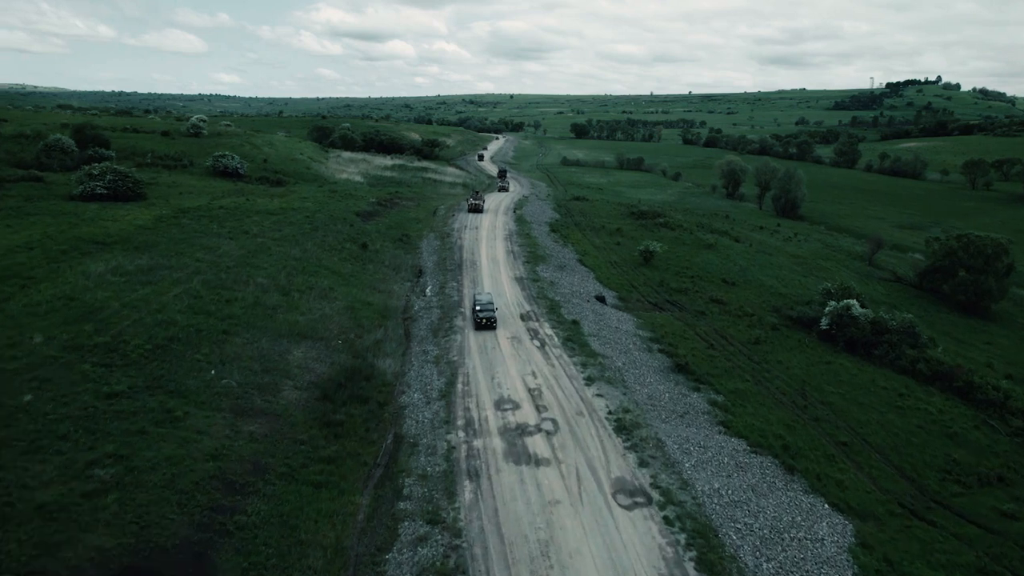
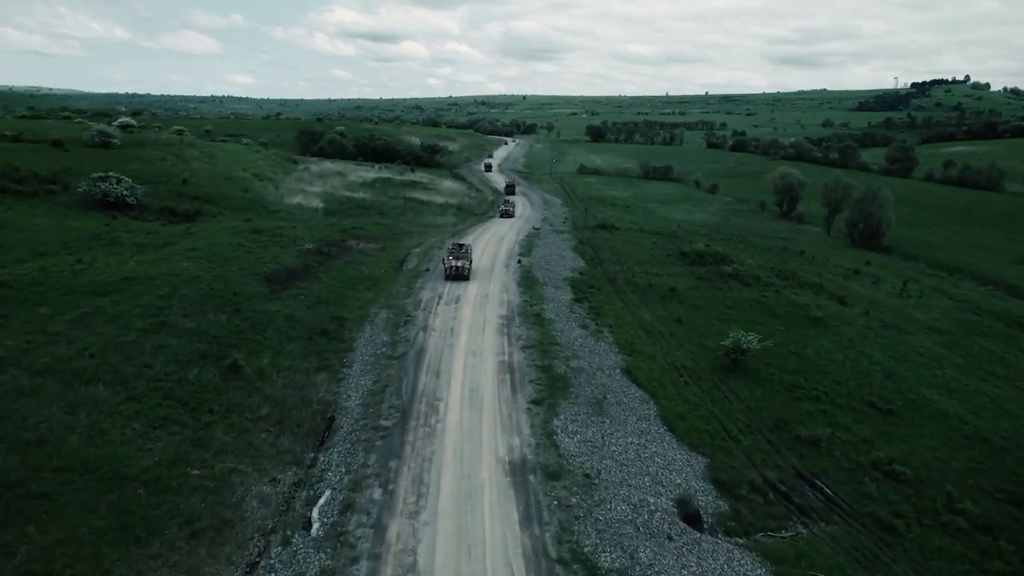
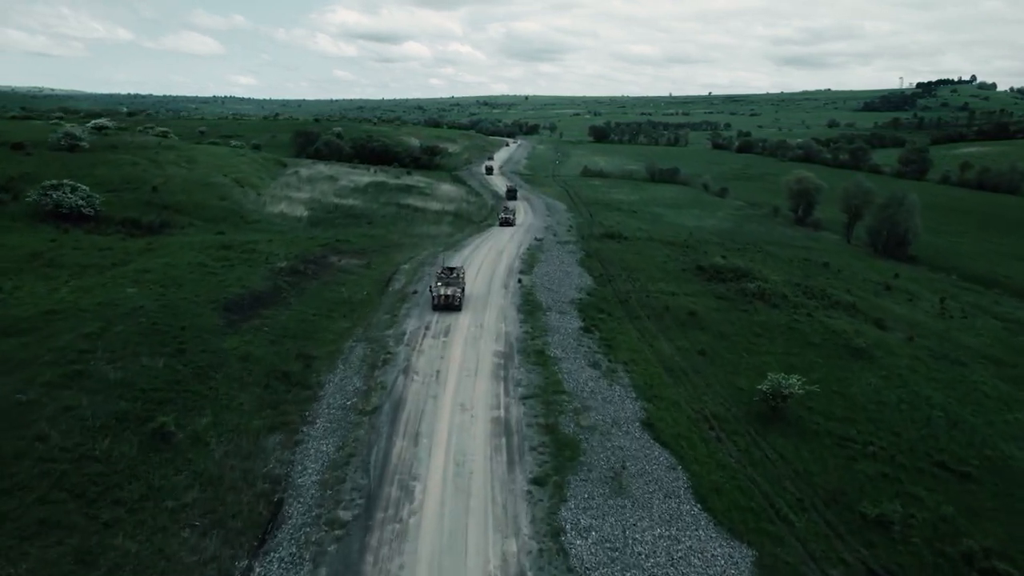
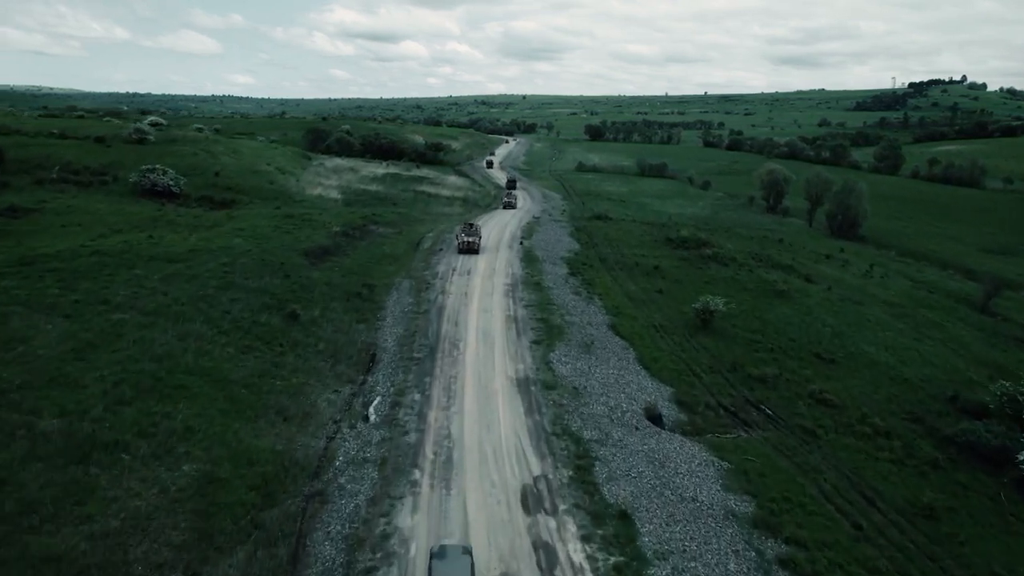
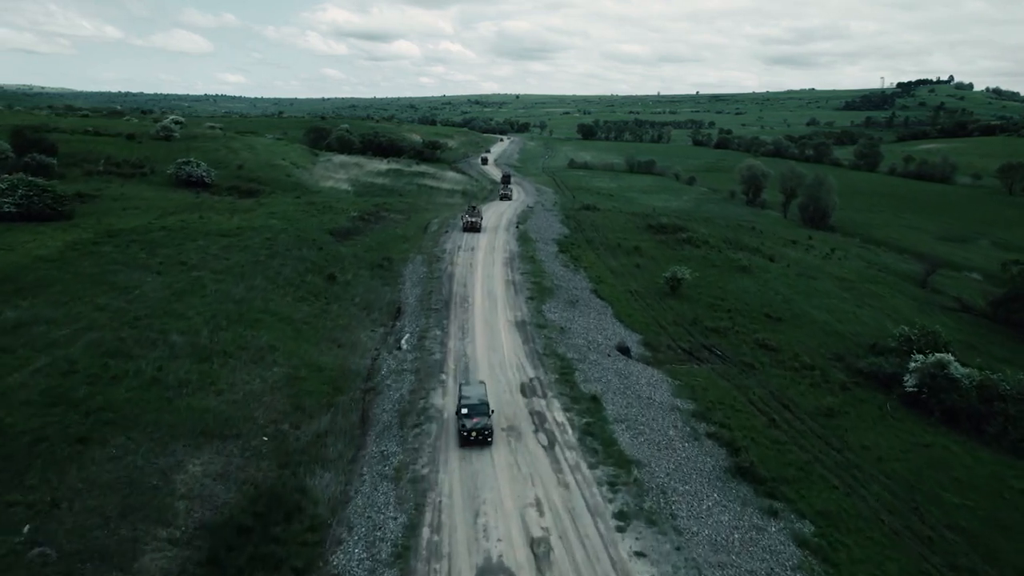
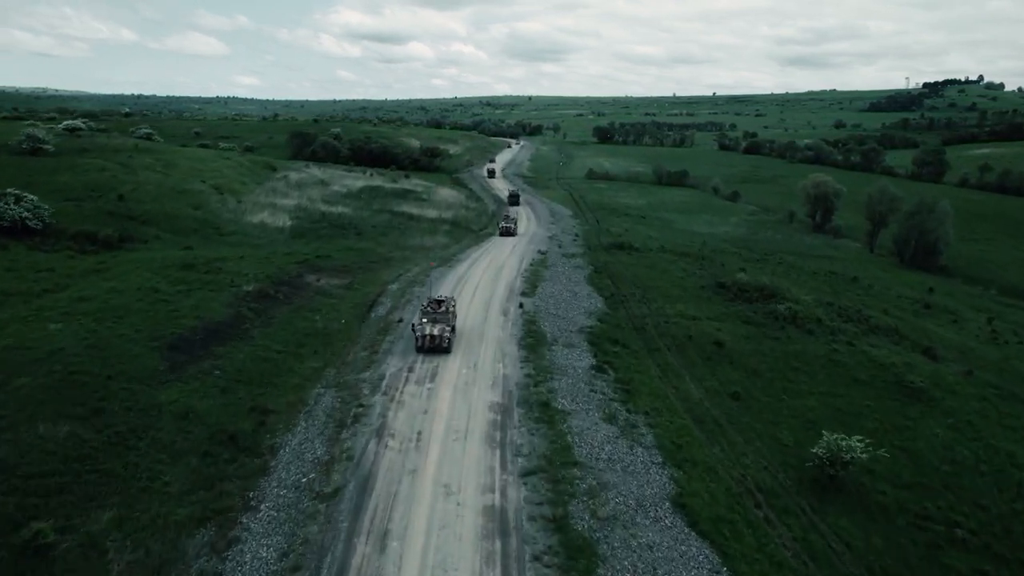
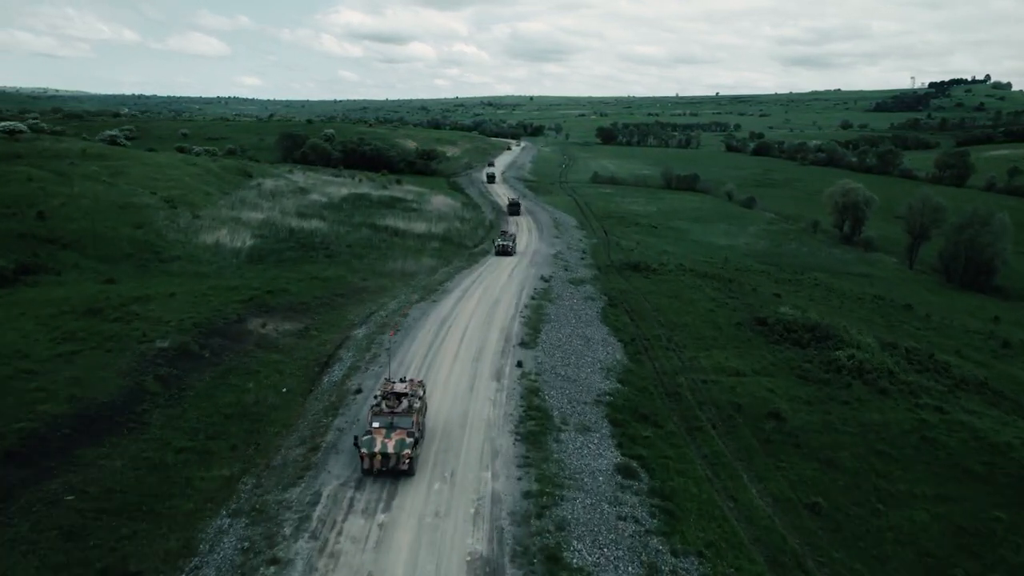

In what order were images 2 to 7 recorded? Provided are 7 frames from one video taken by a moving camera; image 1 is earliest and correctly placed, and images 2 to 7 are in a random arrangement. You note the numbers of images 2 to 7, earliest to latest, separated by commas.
5, 4, 2, 3, 6, 7
